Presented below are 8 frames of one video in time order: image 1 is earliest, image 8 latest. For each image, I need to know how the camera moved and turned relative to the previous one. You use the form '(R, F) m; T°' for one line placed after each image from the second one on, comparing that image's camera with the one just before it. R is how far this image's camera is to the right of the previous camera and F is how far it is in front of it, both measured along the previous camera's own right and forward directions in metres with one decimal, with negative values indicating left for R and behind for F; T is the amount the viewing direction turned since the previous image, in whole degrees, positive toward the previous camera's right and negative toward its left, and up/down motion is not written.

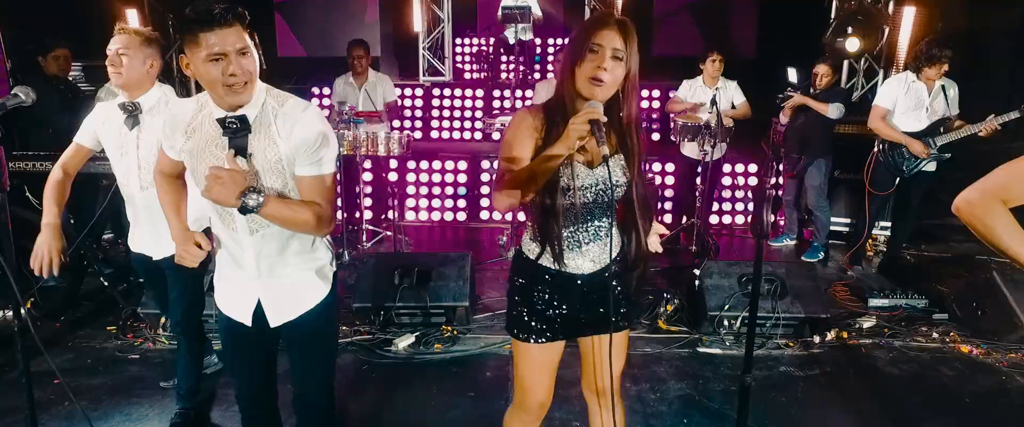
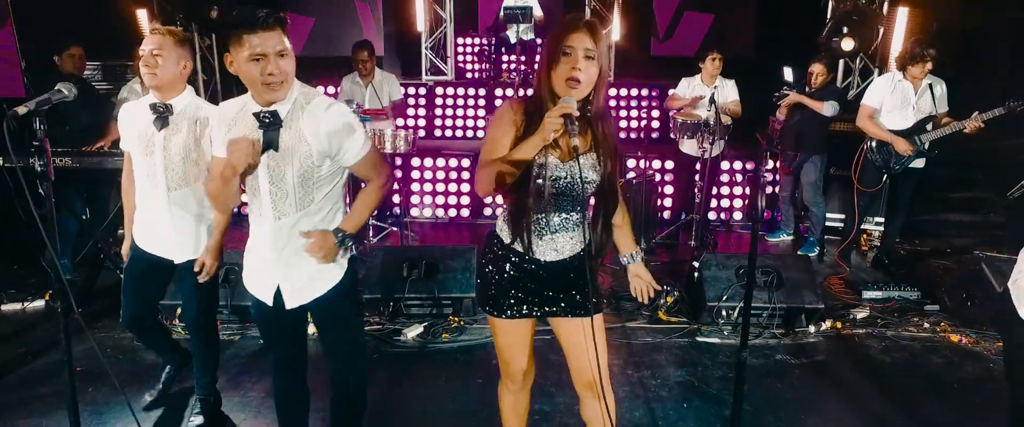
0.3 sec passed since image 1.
(0.0, -0.1) m; 0°
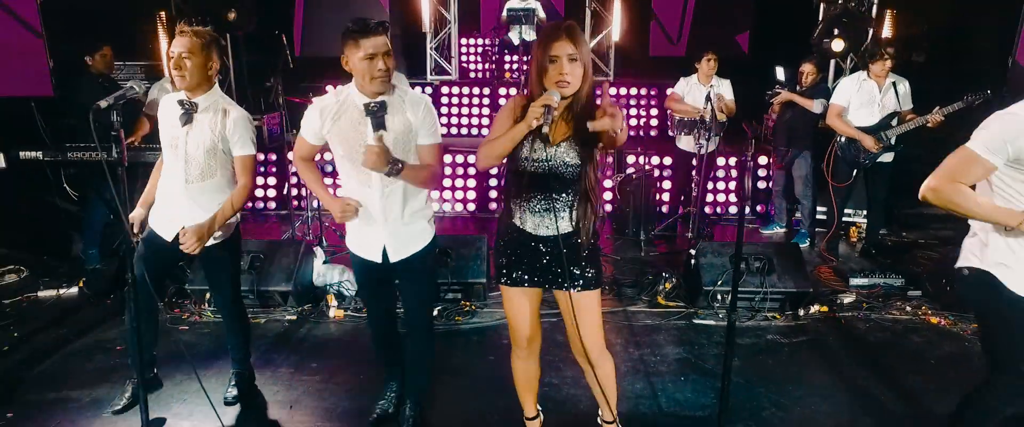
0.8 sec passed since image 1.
(-0.1, -0.2) m; 0°
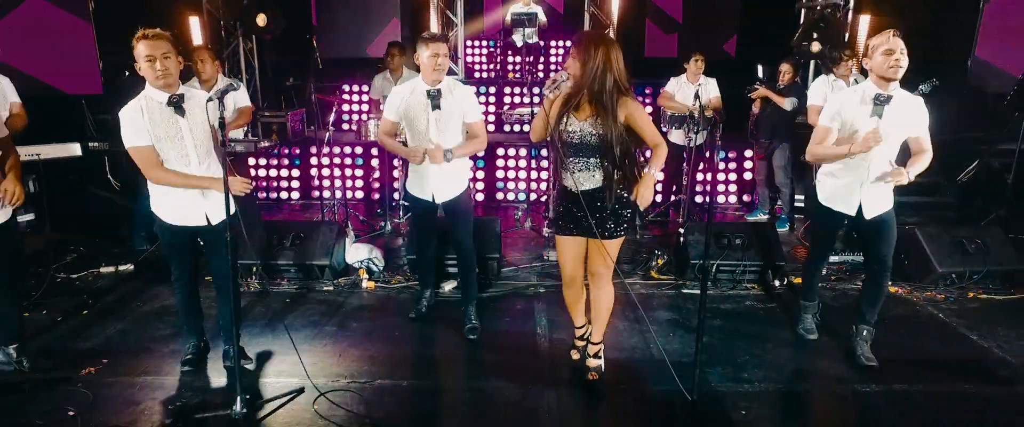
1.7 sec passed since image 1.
(-0.1, -0.5) m; 0°
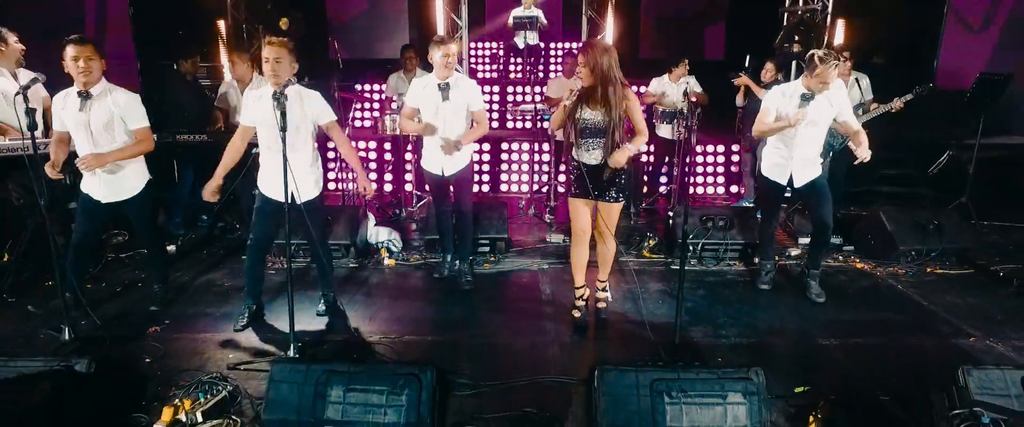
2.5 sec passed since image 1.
(-0.1, -0.5) m; 0°
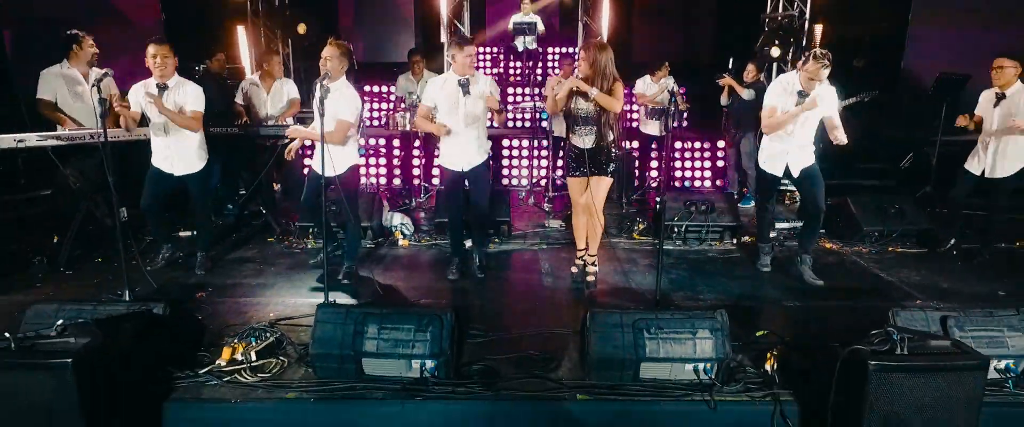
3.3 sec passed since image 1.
(0.0, -0.5) m; 0°
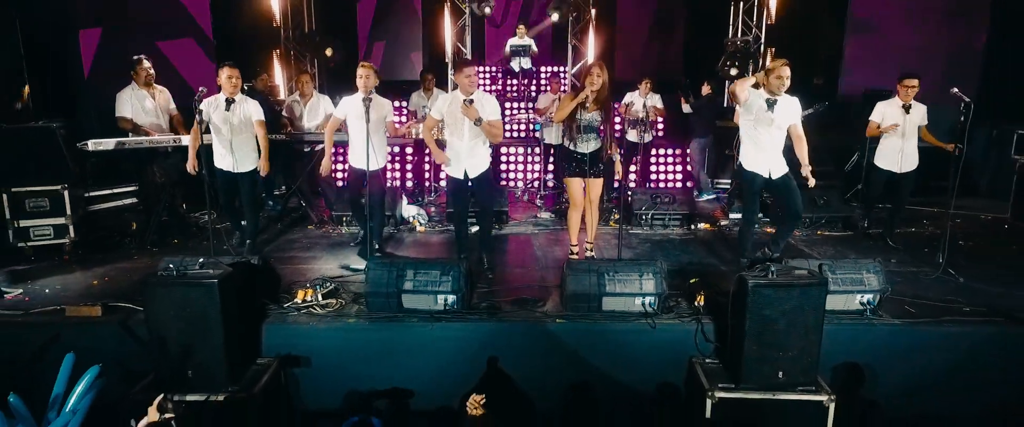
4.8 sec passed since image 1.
(0.0, -1.1) m; 0°
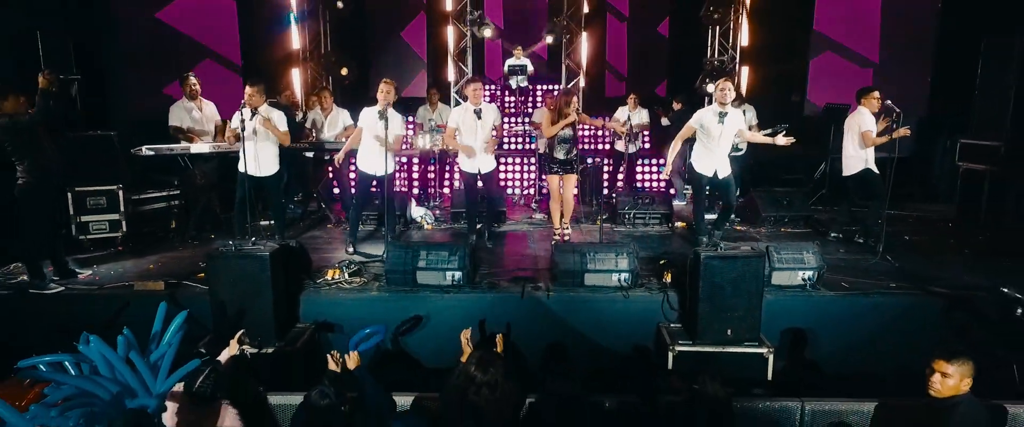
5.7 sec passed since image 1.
(0.0, -0.8) m; 0°
